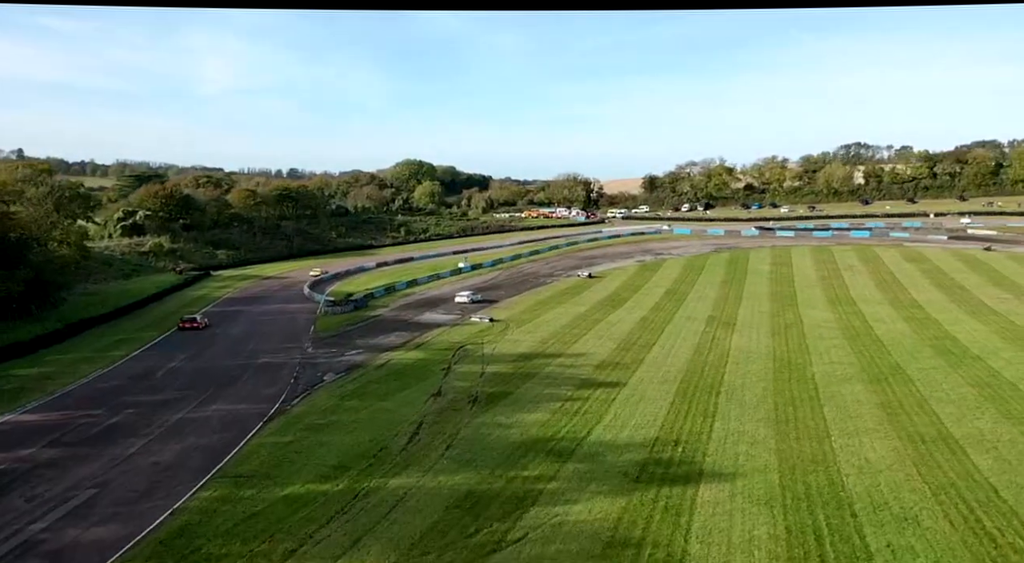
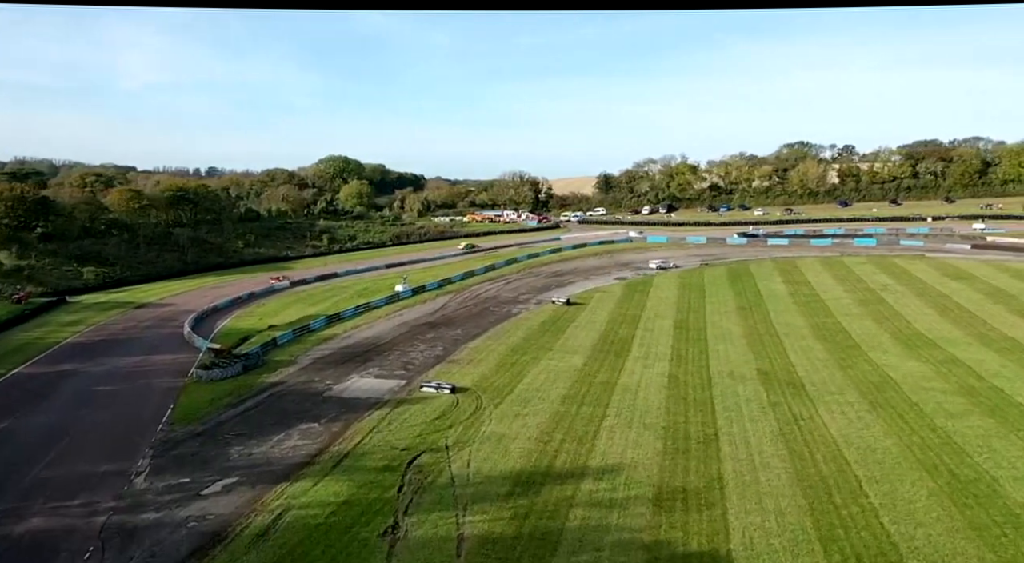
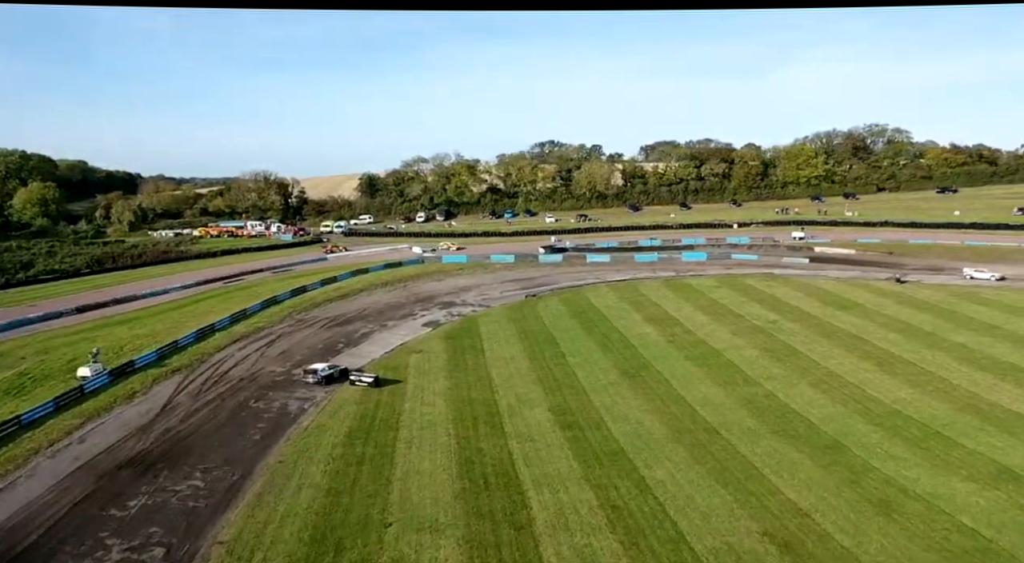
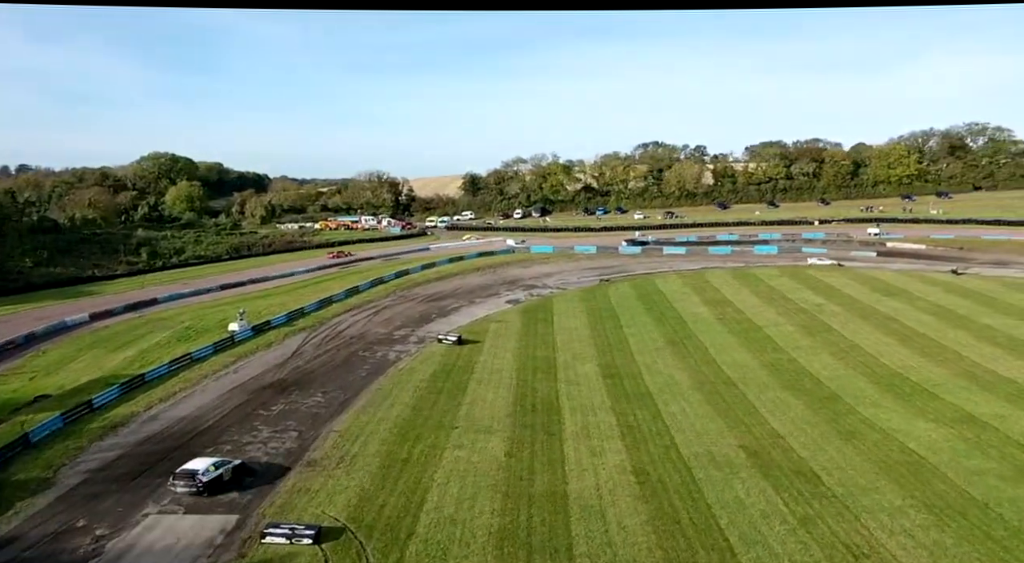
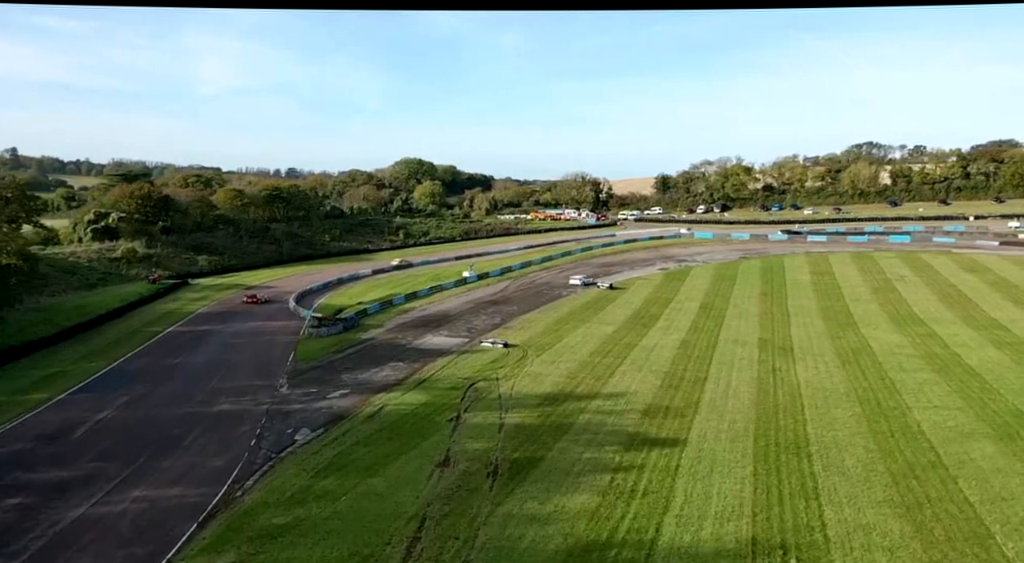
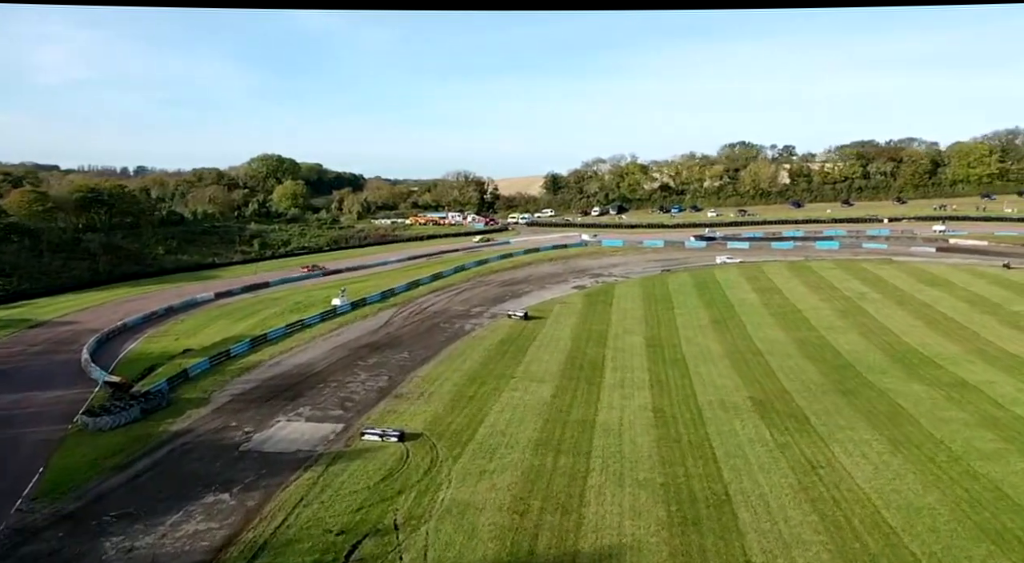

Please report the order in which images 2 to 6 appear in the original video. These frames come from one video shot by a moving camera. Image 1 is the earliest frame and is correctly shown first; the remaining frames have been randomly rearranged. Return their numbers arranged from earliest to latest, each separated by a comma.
5, 2, 6, 4, 3
